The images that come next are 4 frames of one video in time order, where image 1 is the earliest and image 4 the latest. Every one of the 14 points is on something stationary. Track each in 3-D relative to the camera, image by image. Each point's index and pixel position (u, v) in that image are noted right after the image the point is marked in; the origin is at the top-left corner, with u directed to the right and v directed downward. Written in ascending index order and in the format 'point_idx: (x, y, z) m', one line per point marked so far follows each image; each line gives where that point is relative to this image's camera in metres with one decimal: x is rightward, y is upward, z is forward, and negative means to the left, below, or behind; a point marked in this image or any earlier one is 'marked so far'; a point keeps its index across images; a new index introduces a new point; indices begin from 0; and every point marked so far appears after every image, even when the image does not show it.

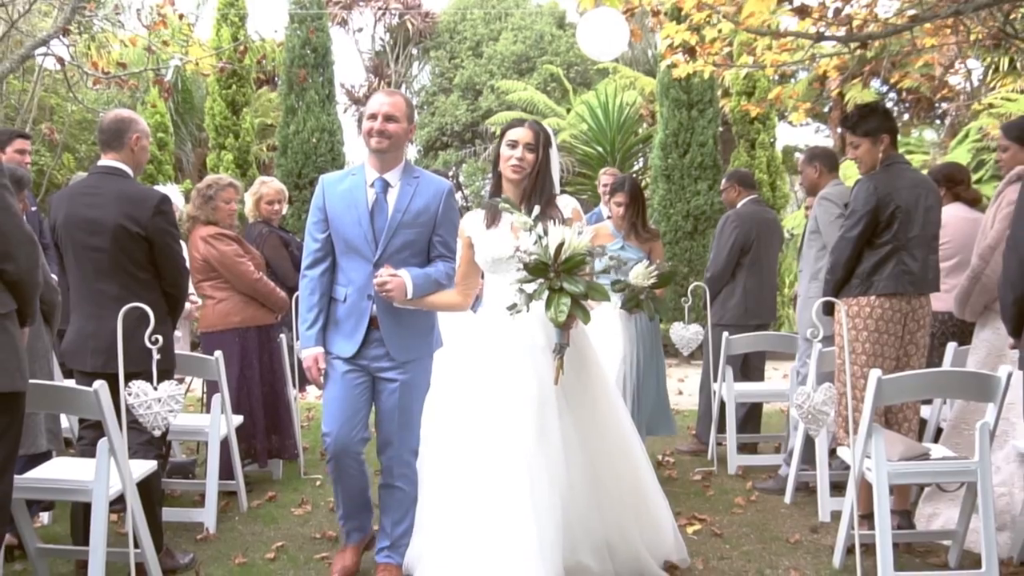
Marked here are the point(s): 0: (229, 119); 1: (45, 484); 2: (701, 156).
0: (-4.3, +2.6, +15.1) m
1: (-1.8, -0.7, +3.7) m
2: (+2.4, +1.7, +12.6) m
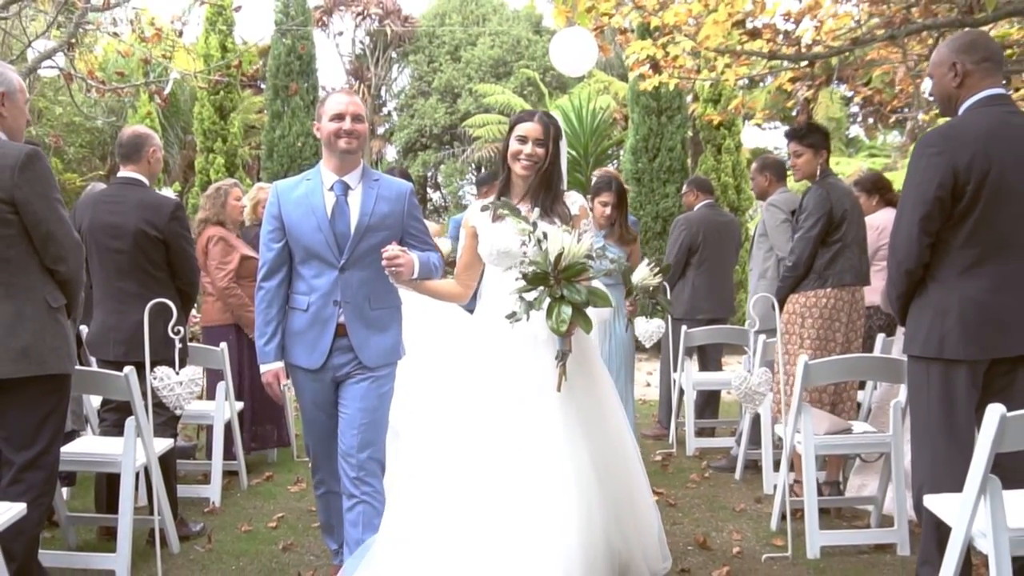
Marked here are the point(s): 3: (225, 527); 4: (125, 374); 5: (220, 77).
0: (-4.7, +2.6, +15.6) m
1: (-1.9, -0.7, +4.2) m
2: (+2.1, +1.7, +13.2) m
3: (-1.5, -1.2, +5.1) m
4: (-1.6, -0.4, +4.1) m
5: (-3.8, +2.7, +12.5) m
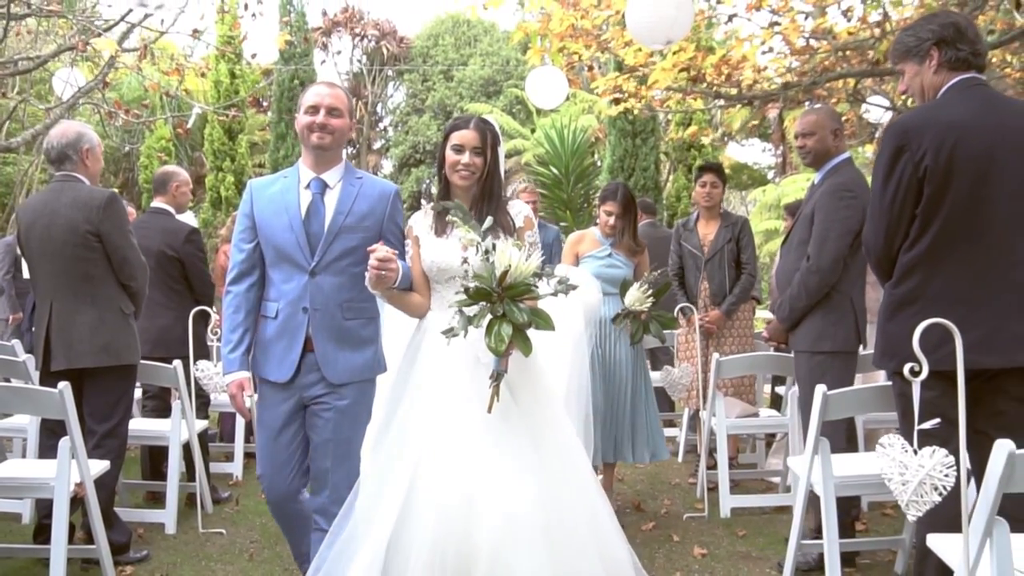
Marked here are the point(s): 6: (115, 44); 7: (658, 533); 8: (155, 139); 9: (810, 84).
0: (-4.9, +2.5, +16.7) m
1: (-2.0, -0.8, +5.3) m
2: (+1.9, +1.6, +14.3) m
3: (-1.7, -1.3, +6.2) m
4: (-1.8, -0.4, +5.1) m
5: (-4.0, +2.6, +13.6) m
6: (-3.7, +2.2, +9.0) m
7: (+0.8, -1.3, +5.3) m
8: (-6.2, +2.6, +16.9) m
9: (+2.3, +1.6, +7.4) m
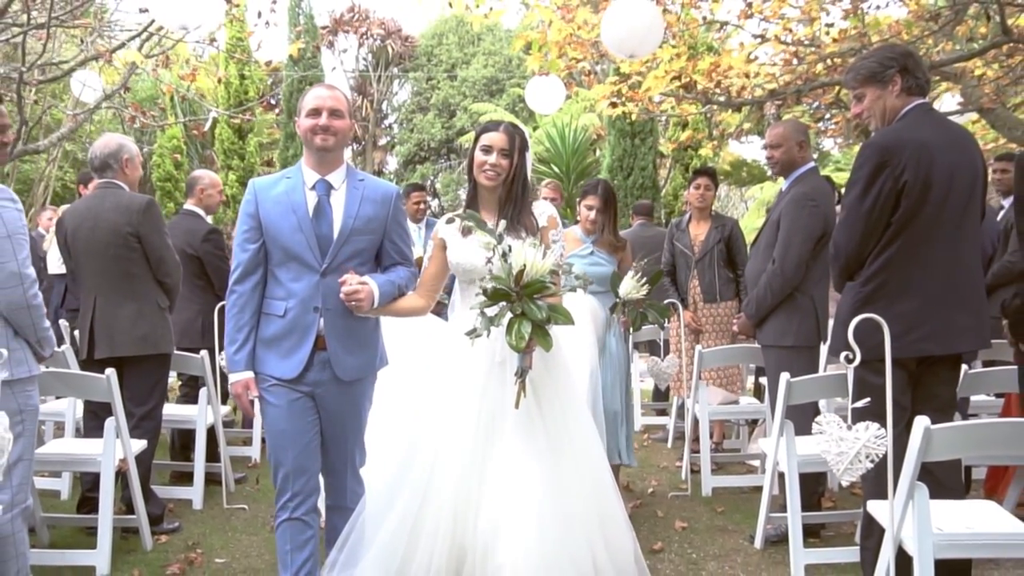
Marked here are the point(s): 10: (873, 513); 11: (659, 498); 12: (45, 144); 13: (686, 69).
0: (-4.9, +2.6, +17.2) m
1: (-2.1, -0.8, +5.8) m
2: (+2.0, +1.7, +14.8) m
3: (-1.7, -1.3, +6.7) m
4: (-1.8, -0.4, +5.6) m
5: (-3.9, +2.6, +14.1) m
6: (-3.6, +2.3, +9.4) m
7: (+0.8, -1.3, +5.7) m
8: (-6.1, +2.7, +17.4) m
9: (+2.3, +1.6, +7.9) m
10: (+1.3, -0.8, +3.4) m
11: (+0.9, -1.3, +6.0) m
12: (-4.0, +1.2, +8.3) m
13: (+1.5, +1.9, +8.6) m
